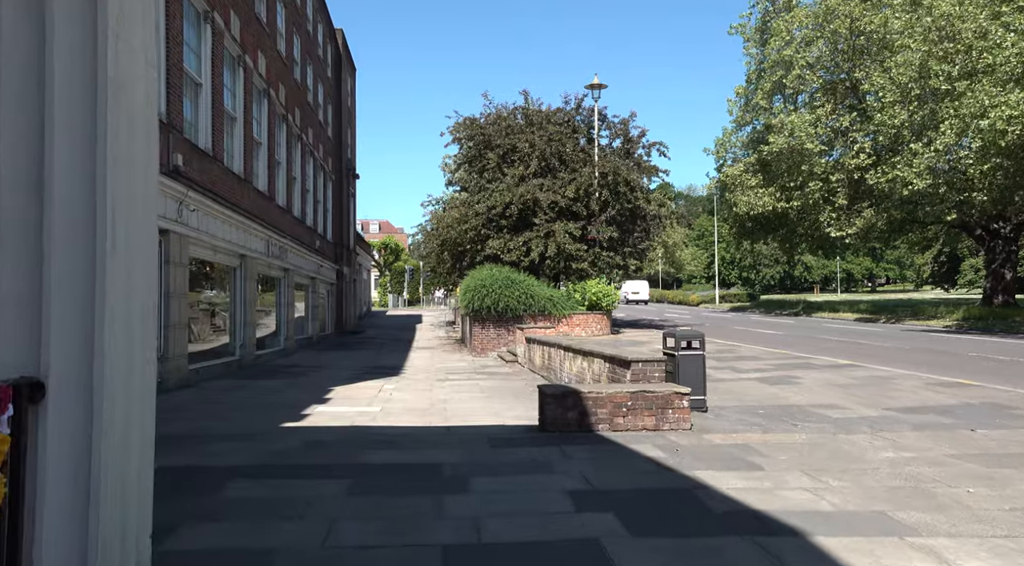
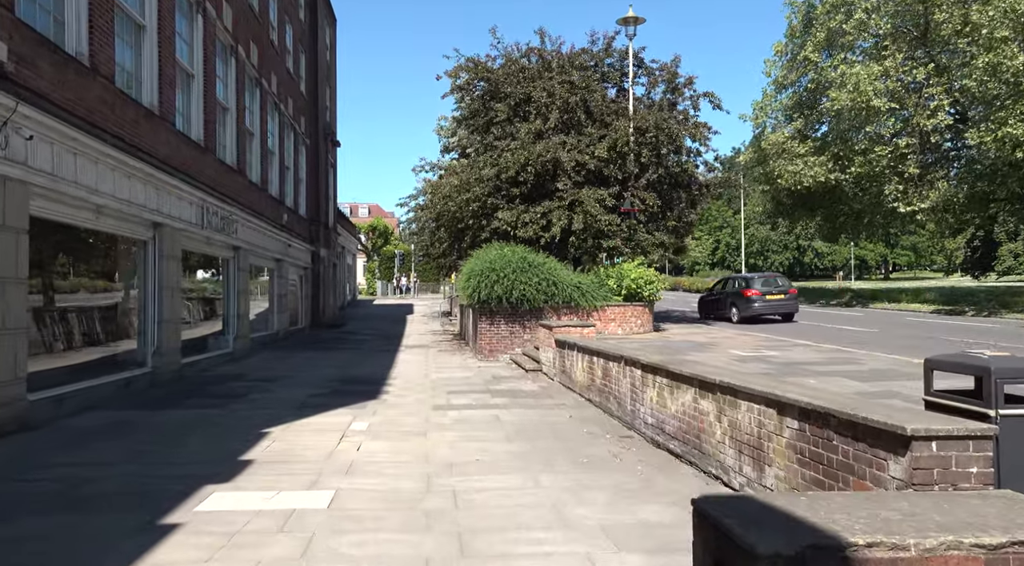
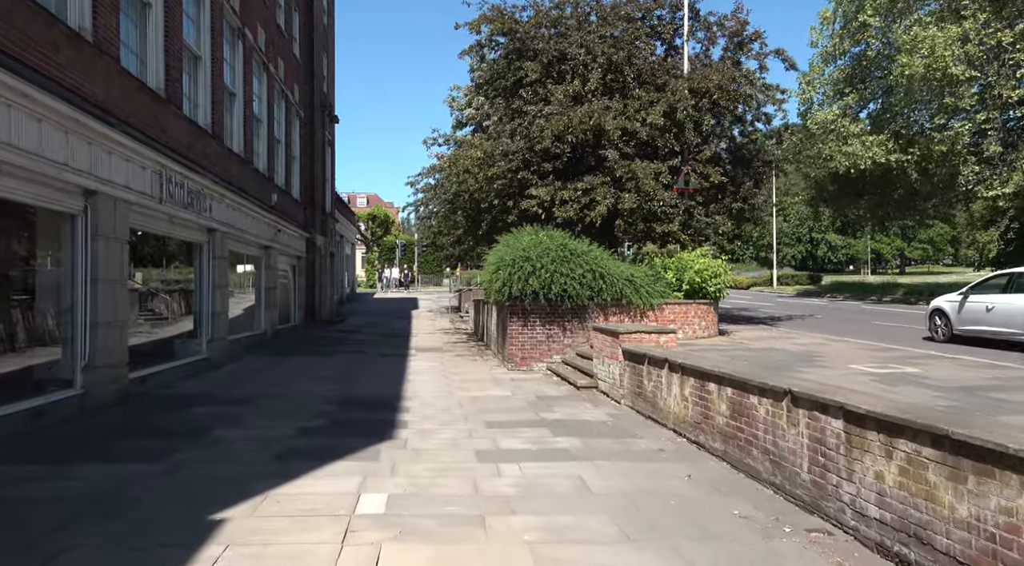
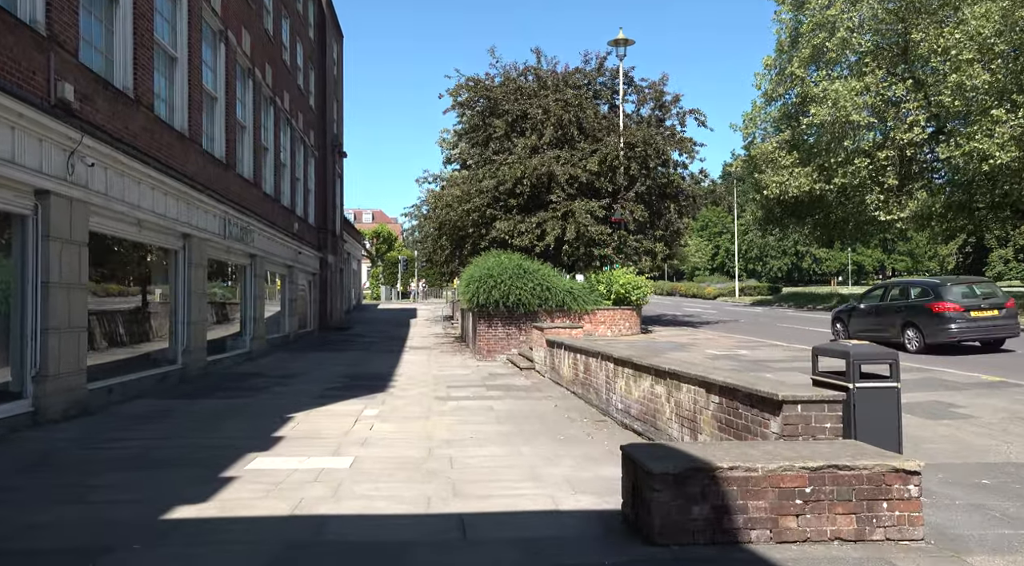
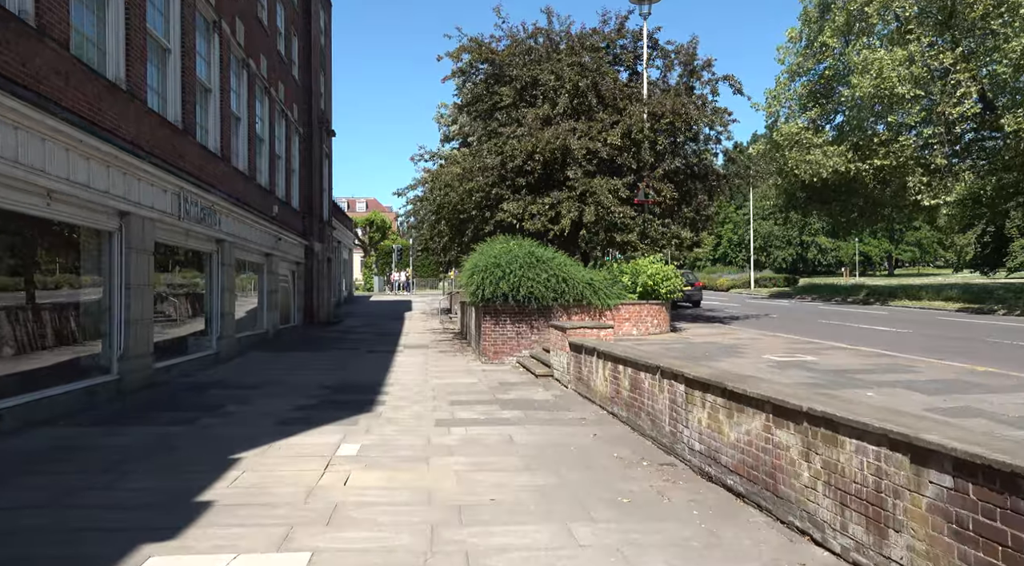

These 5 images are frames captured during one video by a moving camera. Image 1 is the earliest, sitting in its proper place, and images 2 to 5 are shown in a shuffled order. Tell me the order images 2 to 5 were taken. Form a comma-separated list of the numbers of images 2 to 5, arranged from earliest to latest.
4, 2, 5, 3
